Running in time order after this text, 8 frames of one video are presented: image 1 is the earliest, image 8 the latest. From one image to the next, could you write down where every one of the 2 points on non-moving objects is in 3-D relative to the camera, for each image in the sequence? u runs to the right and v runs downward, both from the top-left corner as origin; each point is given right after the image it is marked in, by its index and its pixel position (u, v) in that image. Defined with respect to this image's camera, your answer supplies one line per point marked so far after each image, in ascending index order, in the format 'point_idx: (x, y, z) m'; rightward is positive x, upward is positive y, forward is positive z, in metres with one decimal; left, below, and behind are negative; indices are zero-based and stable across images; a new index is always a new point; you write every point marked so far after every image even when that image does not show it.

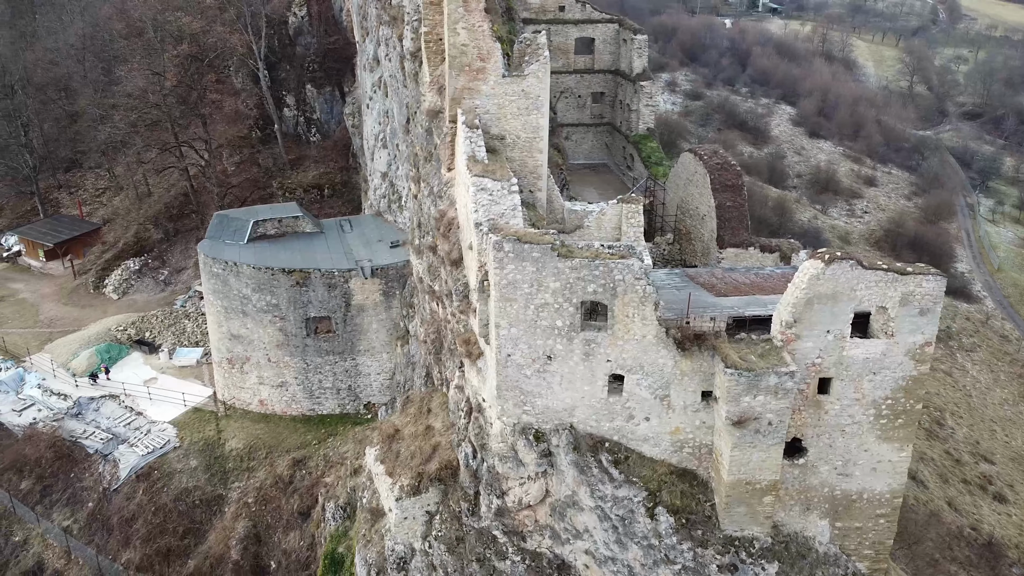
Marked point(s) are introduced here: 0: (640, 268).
0: (+1.5, +0.2, +8.7) m
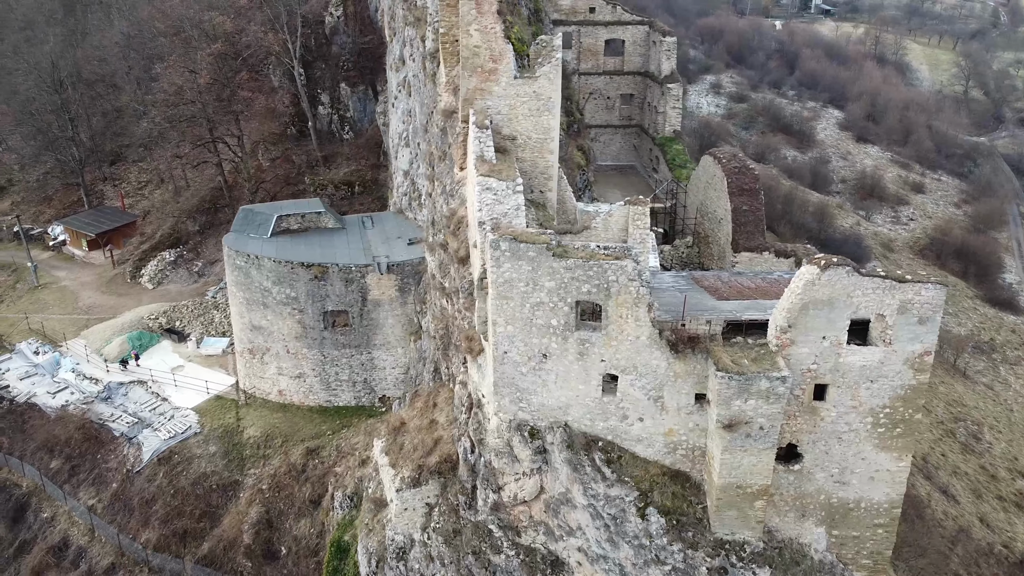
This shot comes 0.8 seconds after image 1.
0: (+1.5, +0.2, +8.8) m
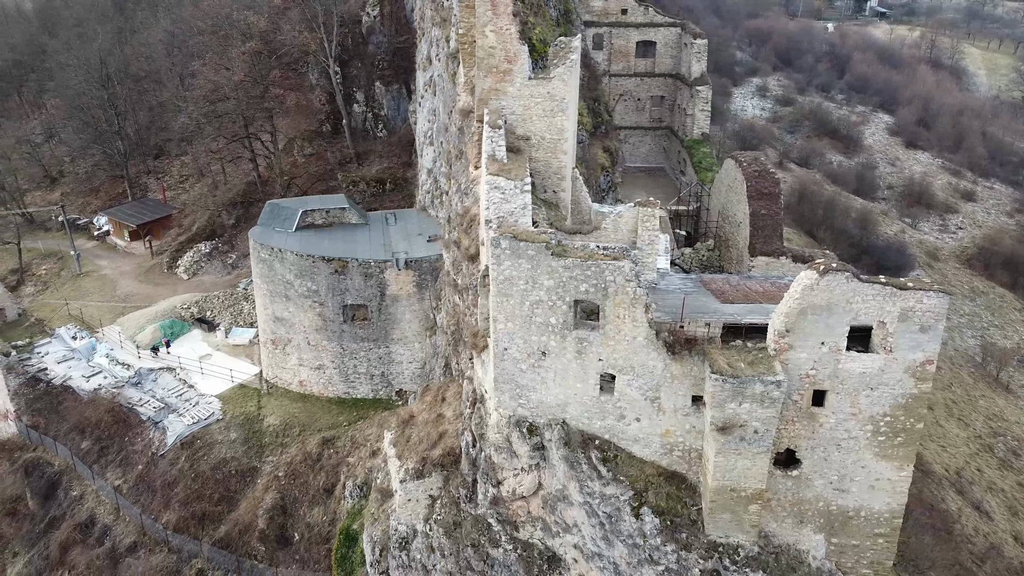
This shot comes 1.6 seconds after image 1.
0: (+1.5, +0.2, +8.9) m
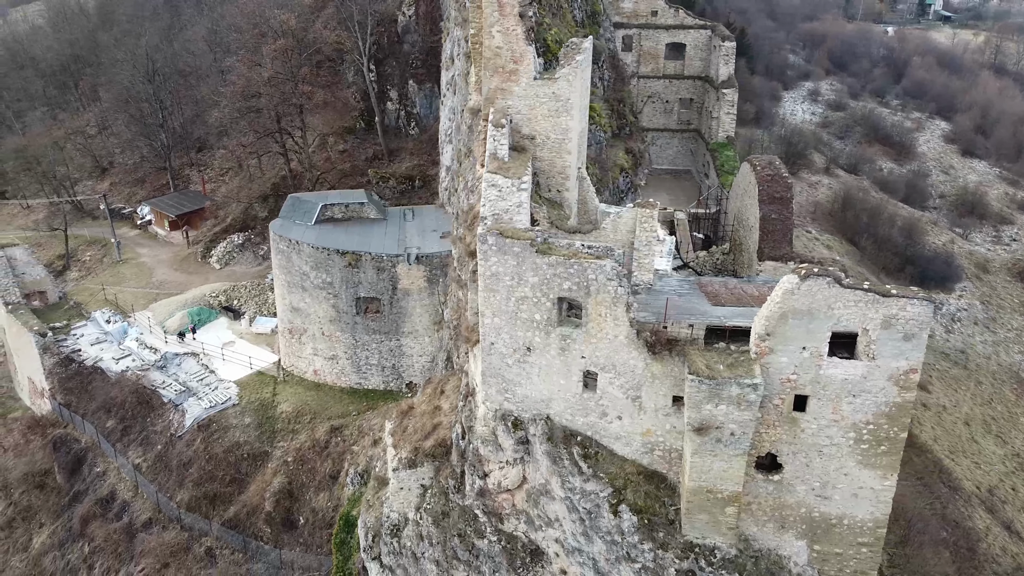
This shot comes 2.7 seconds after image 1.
0: (+1.3, +0.2, +9.0) m
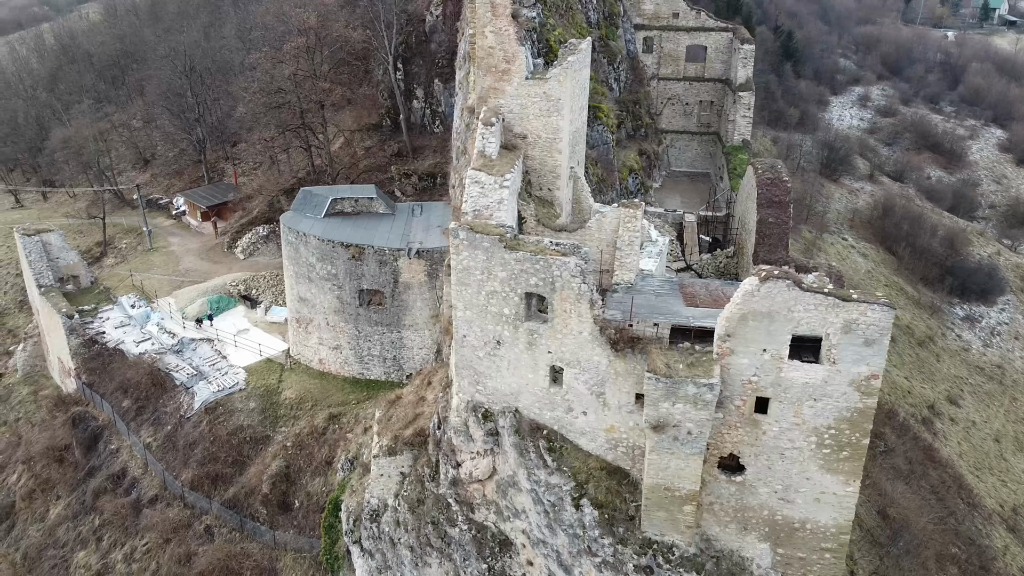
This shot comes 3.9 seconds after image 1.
0: (+0.8, +0.3, +9.1) m
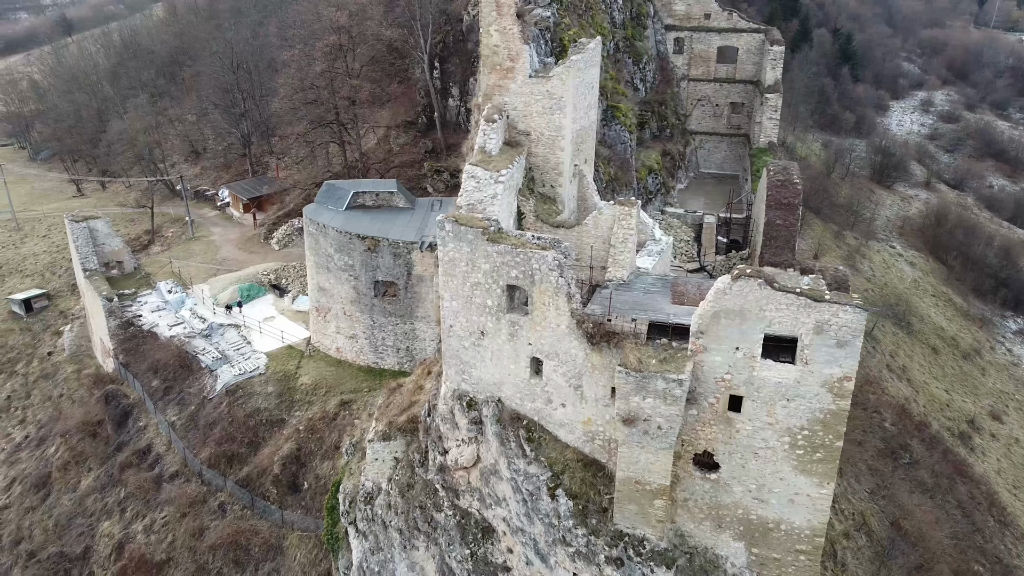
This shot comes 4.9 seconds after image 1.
0: (+0.6, +0.4, +9.3) m
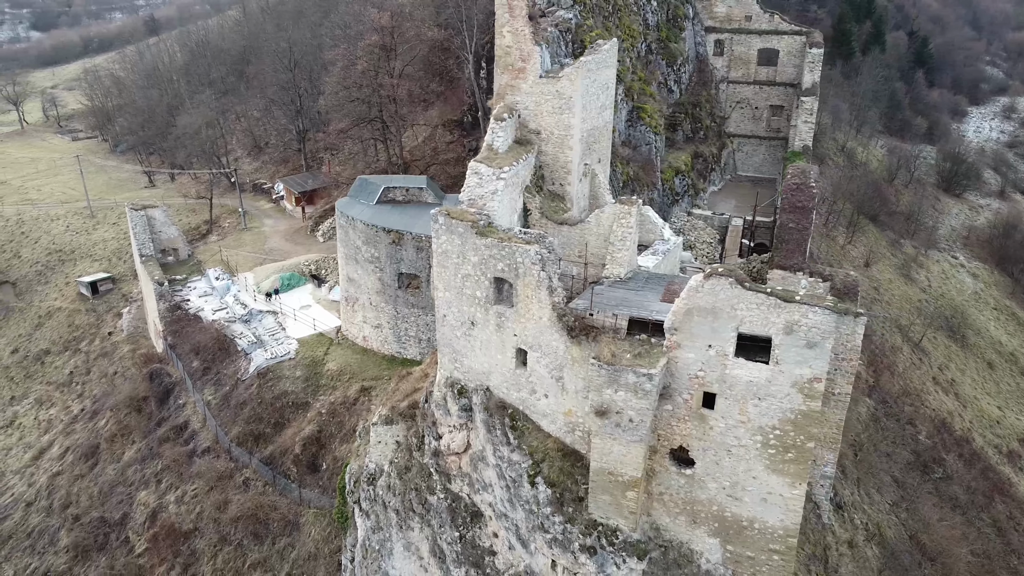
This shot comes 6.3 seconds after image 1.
0: (+0.3, +0.4, +9.6) m
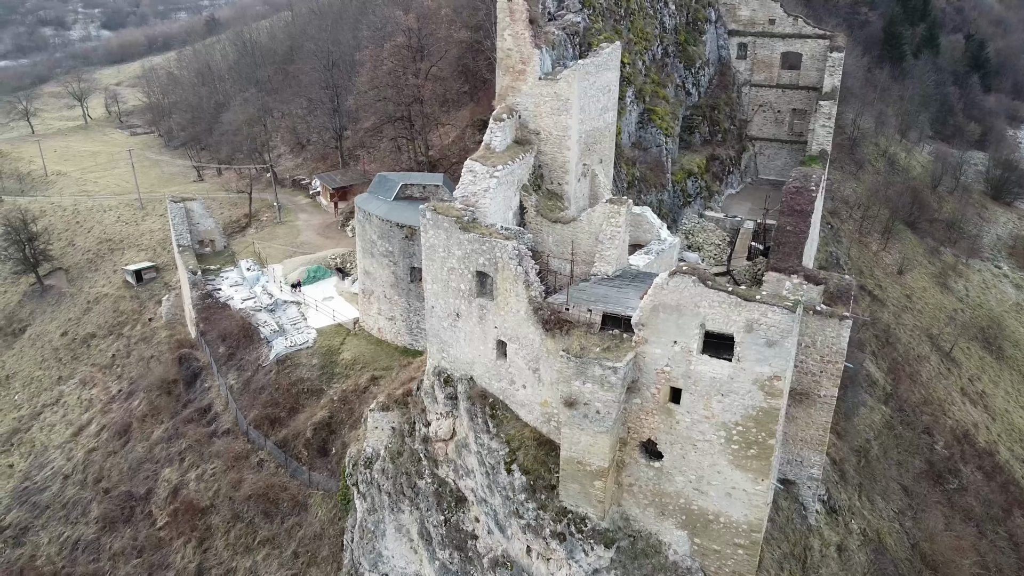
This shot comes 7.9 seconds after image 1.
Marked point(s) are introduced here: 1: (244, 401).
0: (+0.1, +0.5, +10.1) m
1: (-7.3, -3.2, +19.6) m
